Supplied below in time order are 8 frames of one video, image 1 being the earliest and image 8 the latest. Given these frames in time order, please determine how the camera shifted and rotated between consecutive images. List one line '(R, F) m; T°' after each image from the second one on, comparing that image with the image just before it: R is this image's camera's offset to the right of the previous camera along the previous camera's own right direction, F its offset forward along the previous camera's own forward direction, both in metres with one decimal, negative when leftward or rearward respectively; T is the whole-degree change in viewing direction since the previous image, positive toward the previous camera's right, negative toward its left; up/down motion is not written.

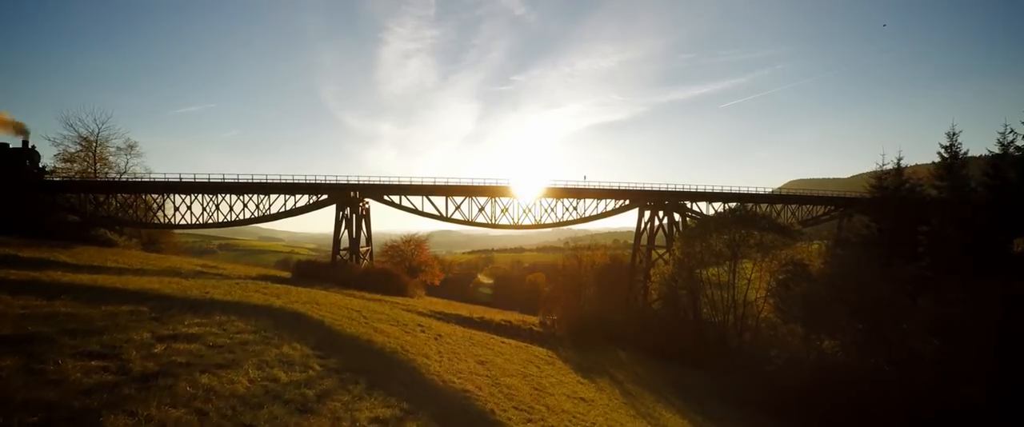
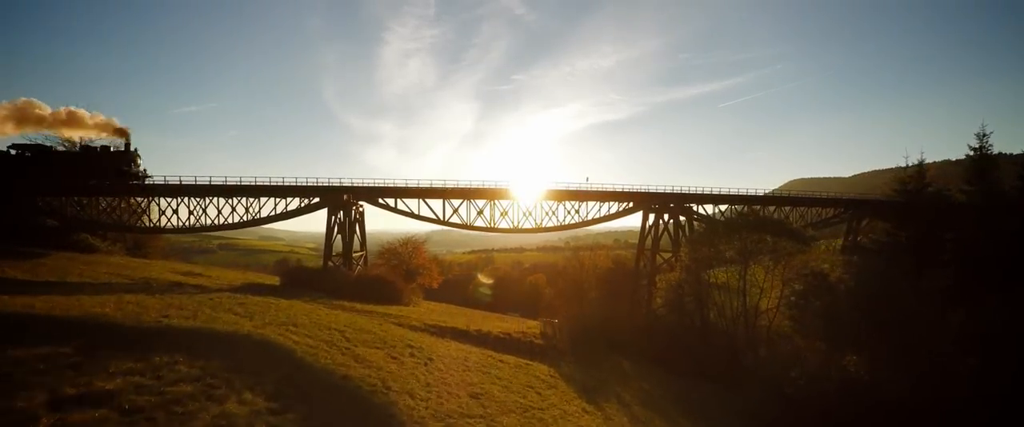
(+0.1, +1.7) m; 0°
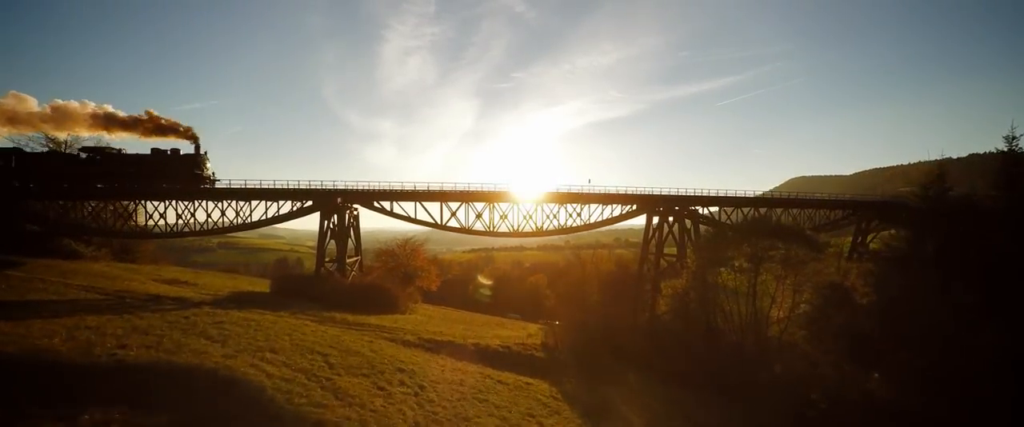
(0.0, +1.4) m; 0°
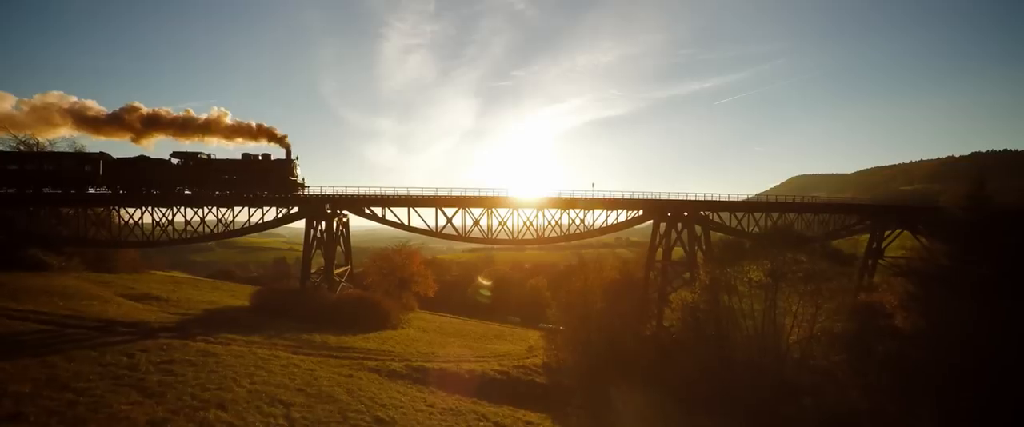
(+0.1, +2.5) m; 0°
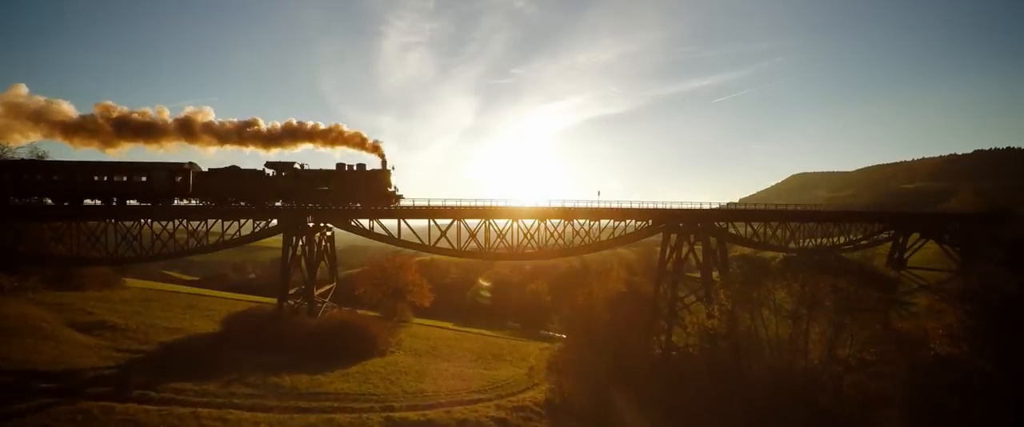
(0.0, +3.3) m; 0°
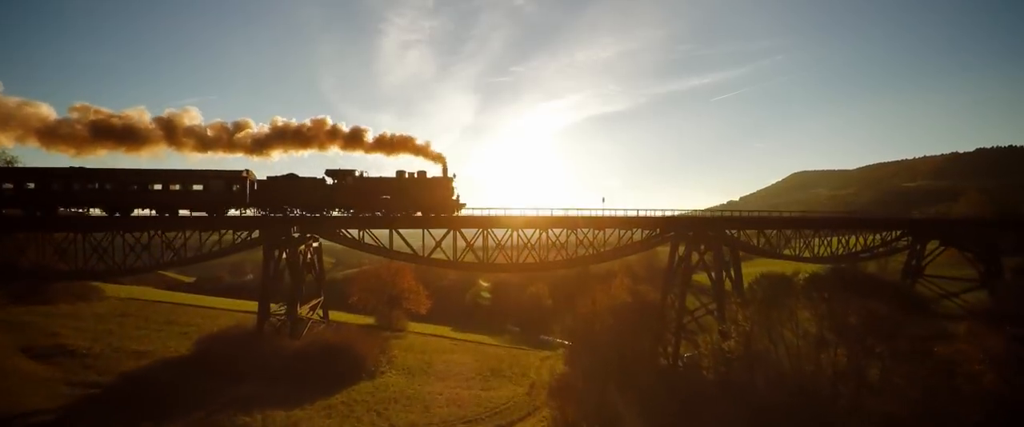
(0.0, +2.3) m; 0°
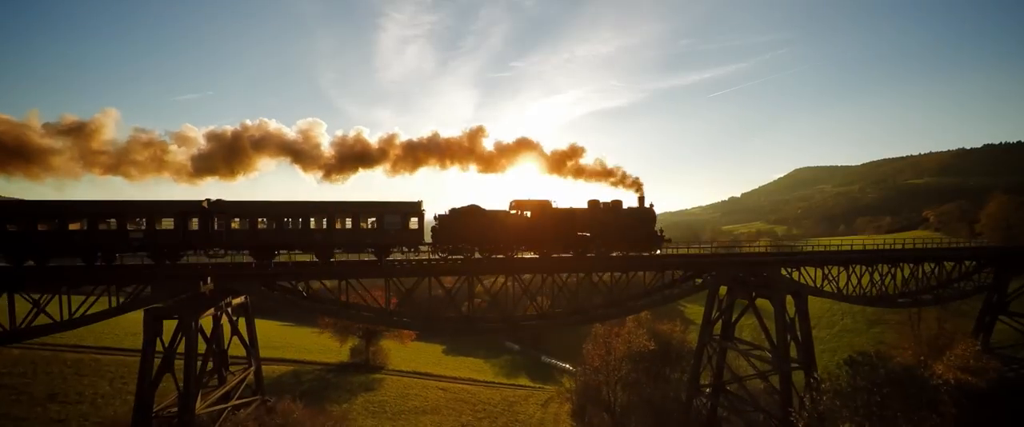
(+0.3, +8.9) m; 0°
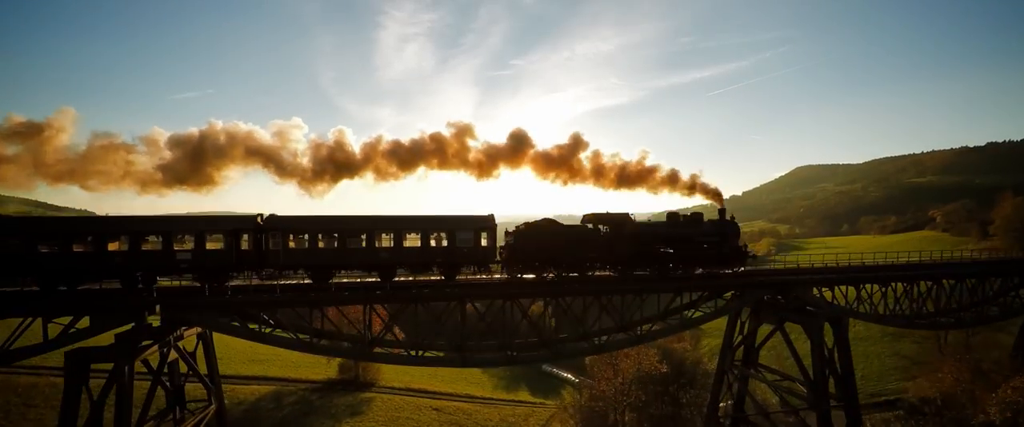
(+0.1, +3.4) m; 0°
